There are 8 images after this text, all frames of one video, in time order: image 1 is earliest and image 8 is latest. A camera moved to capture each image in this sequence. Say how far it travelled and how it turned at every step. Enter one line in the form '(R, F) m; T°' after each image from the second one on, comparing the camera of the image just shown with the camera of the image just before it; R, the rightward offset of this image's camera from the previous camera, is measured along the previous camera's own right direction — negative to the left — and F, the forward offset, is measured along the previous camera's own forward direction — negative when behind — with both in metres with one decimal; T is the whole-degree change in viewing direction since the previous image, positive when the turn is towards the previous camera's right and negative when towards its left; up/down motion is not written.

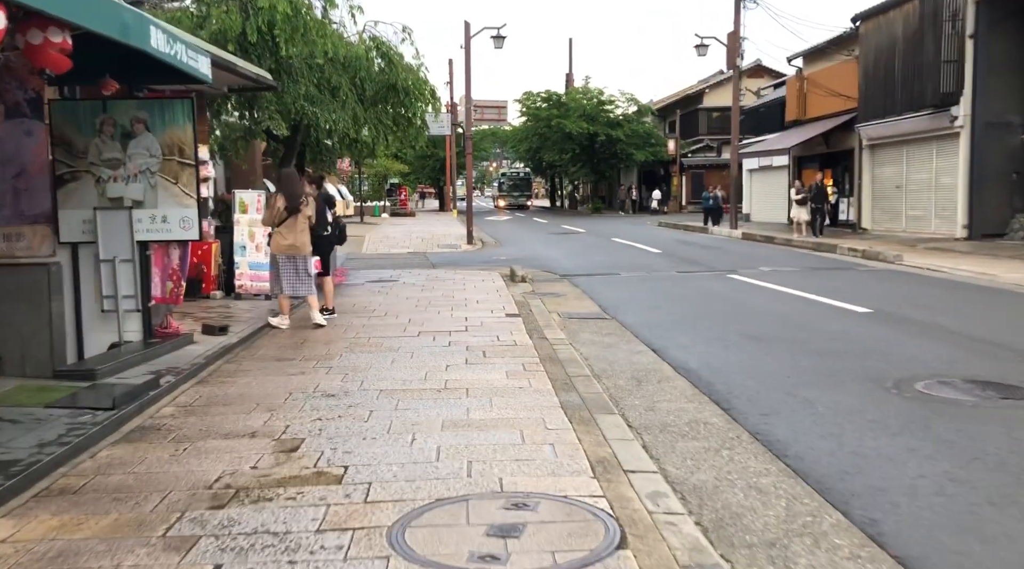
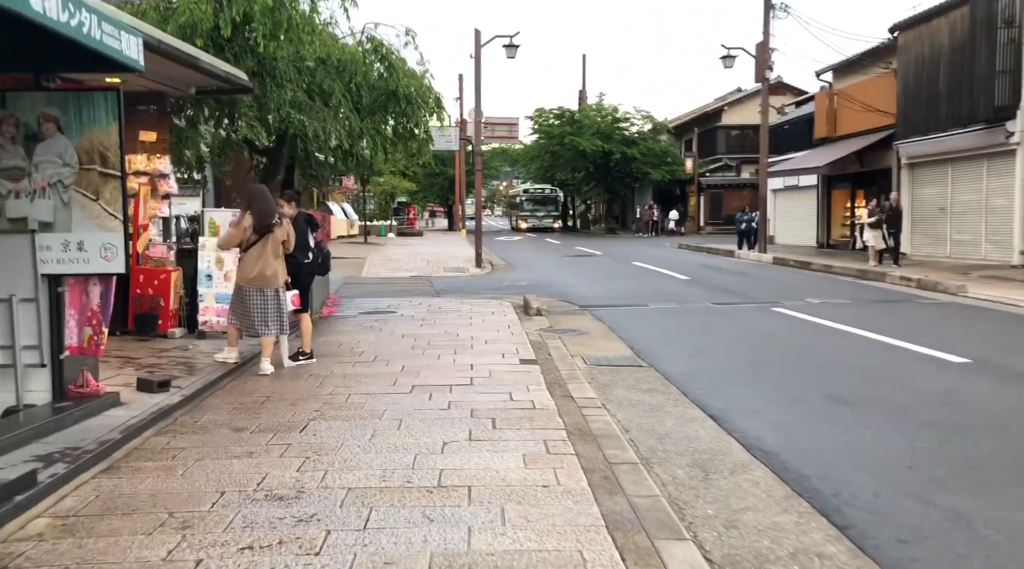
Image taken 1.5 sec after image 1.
(-0.1, +1.9) m; -1°
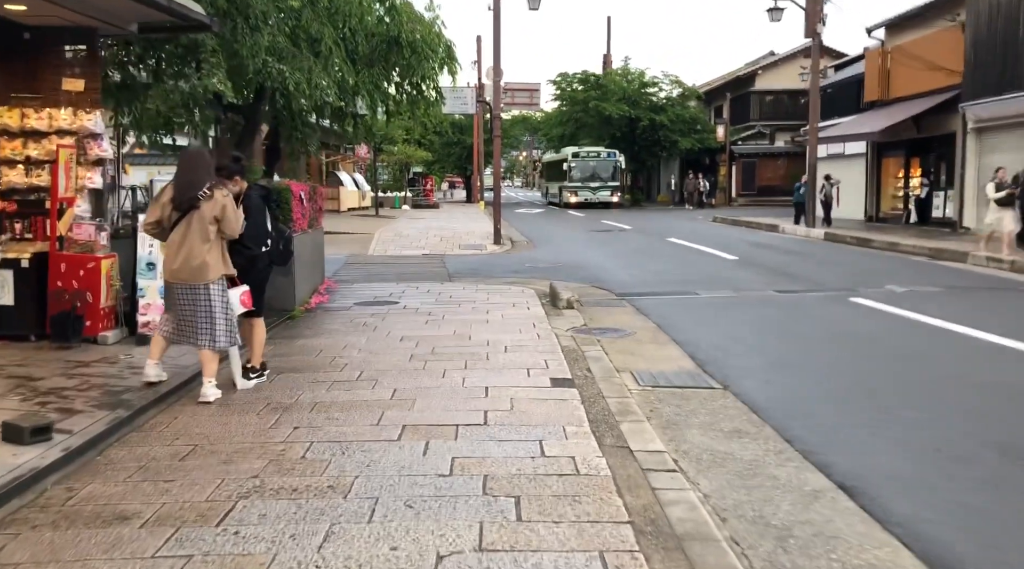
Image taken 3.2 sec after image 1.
(-0.1, +2.3) m; -1°
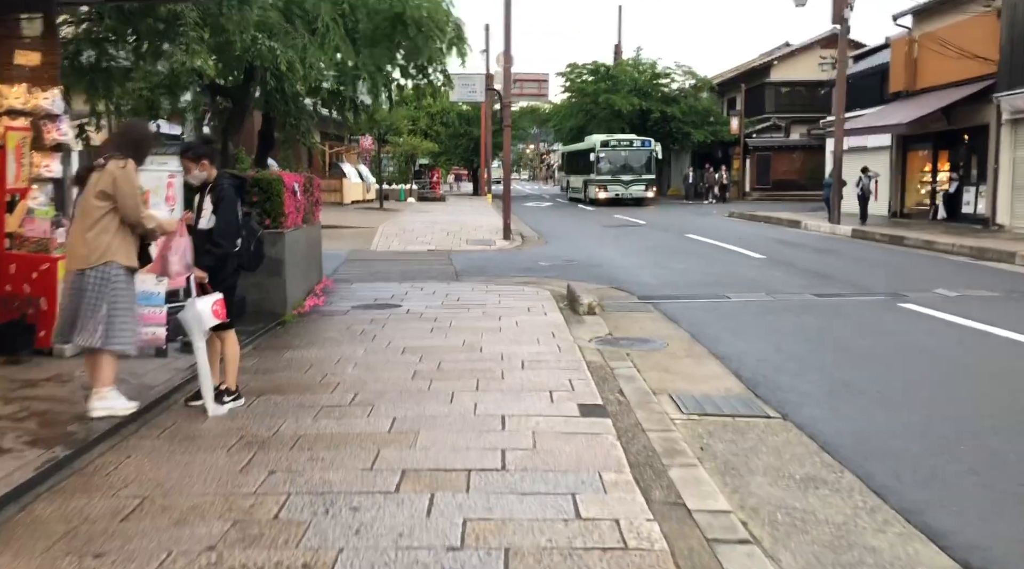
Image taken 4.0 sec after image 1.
(-0.1, +1.1) m; 0°
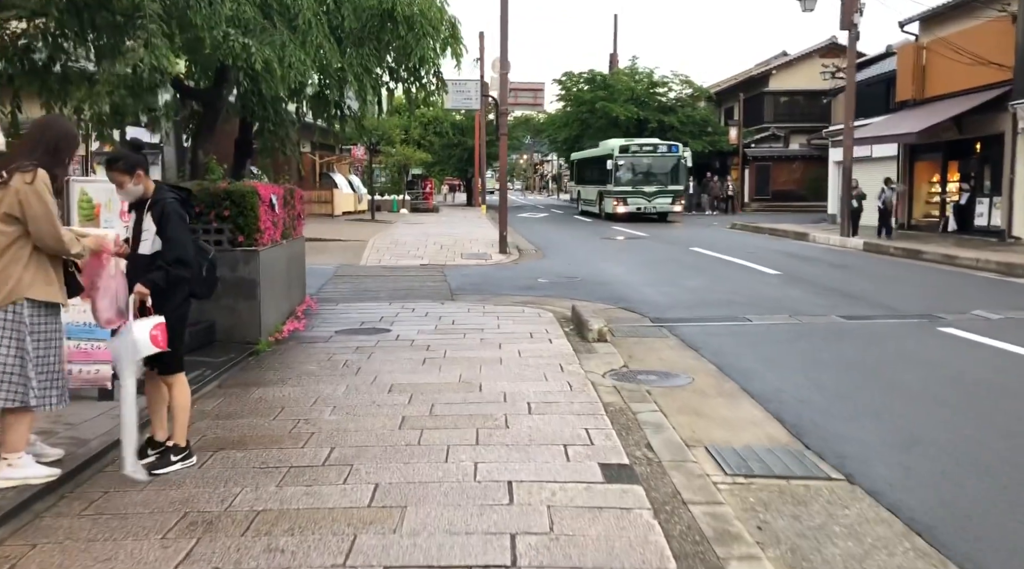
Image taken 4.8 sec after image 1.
(-0.1, +1.0) m; 0°
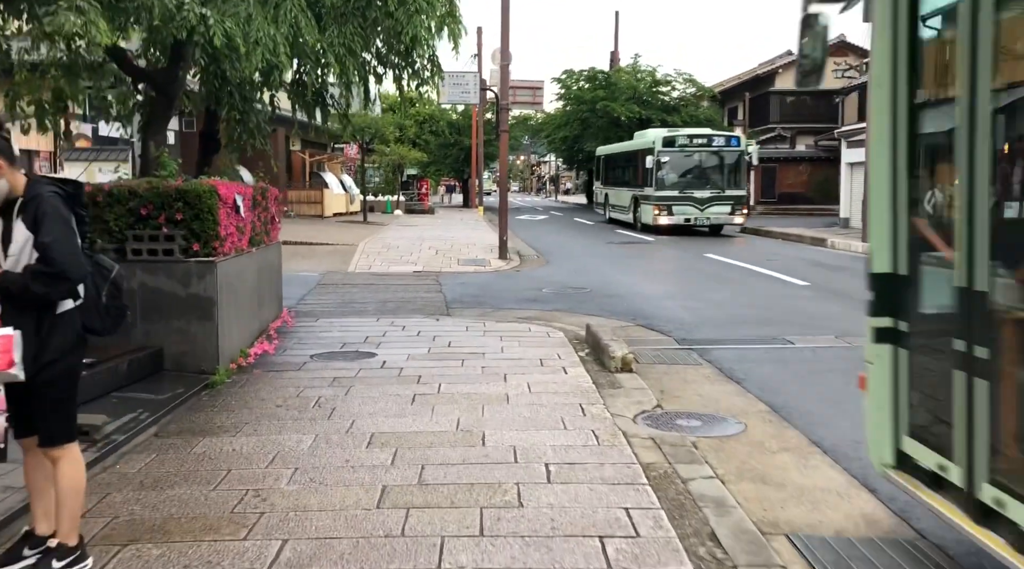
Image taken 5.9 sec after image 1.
(-0.1, +1.4) m; 0°
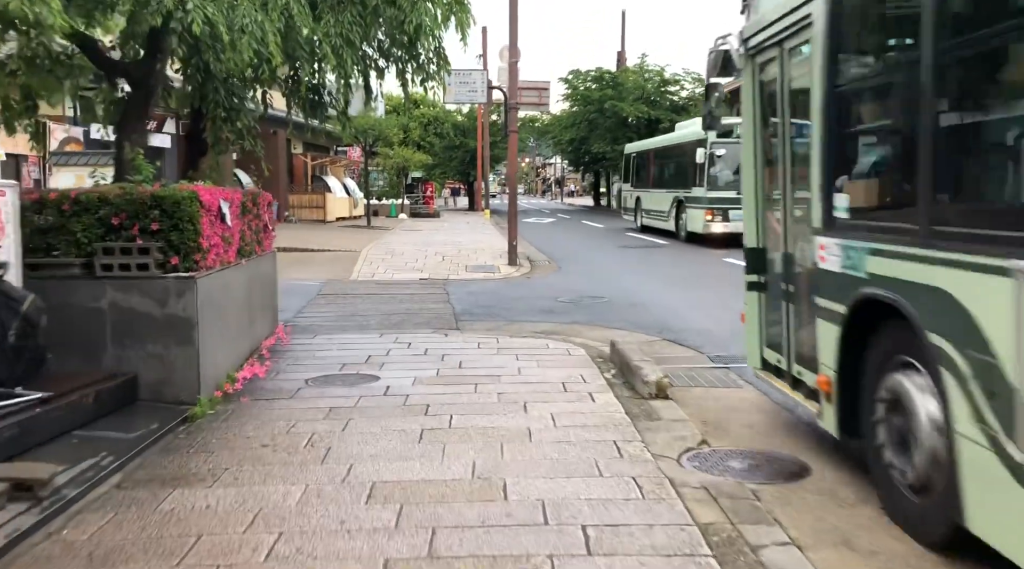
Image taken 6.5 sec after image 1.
(-0.1, +0.8) m; 0°
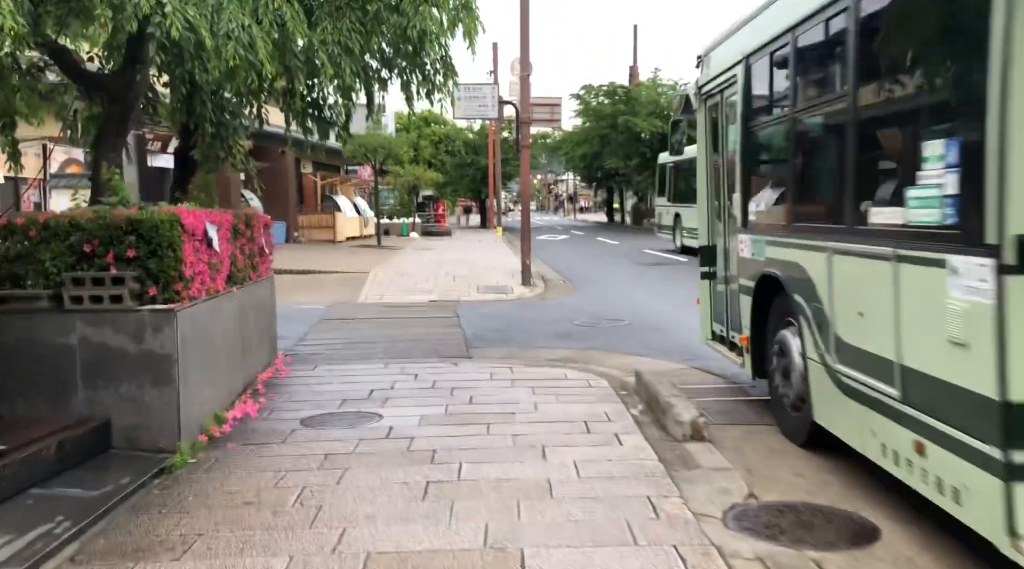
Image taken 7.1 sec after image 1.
(0.0, +0.7) m; -1°
